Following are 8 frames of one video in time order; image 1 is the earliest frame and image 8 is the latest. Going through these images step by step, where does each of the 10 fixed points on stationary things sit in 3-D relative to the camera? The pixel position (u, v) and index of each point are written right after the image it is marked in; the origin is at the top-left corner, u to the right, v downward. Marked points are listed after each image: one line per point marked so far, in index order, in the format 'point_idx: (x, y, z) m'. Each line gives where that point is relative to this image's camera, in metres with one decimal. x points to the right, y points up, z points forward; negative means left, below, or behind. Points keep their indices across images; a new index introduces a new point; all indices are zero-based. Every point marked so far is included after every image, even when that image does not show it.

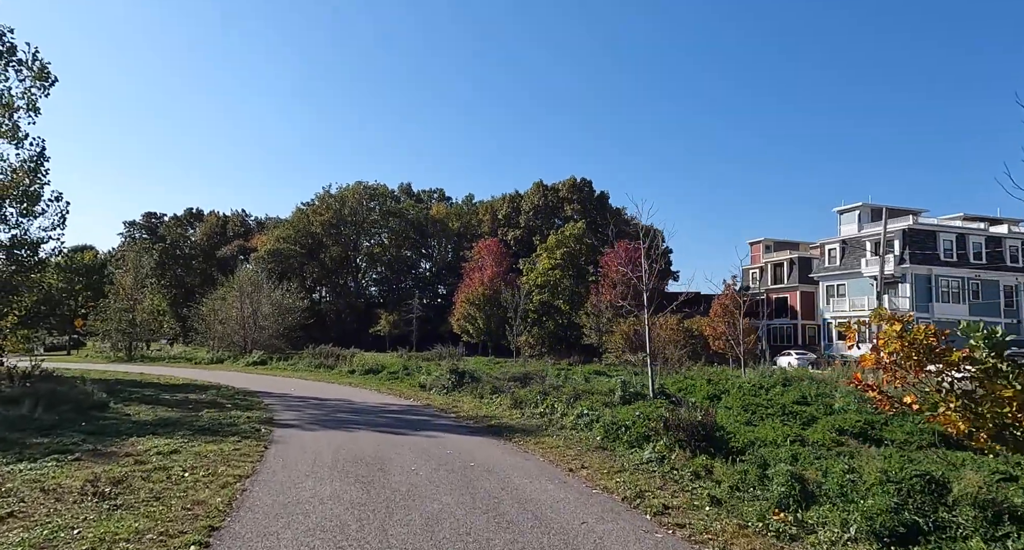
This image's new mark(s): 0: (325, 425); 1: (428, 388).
0: (-2.9, -2.4, +10.8) m
1: (-2.2, -3.0, +18.2) m
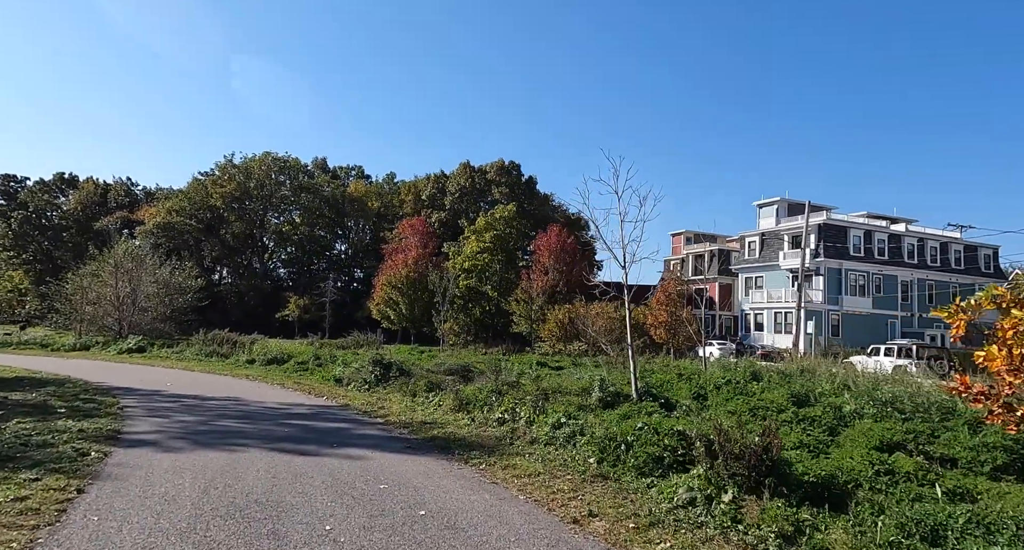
0: (-3.5, -1.9, +7.8) m
1: (-3.7, -2.4, +15.2) m
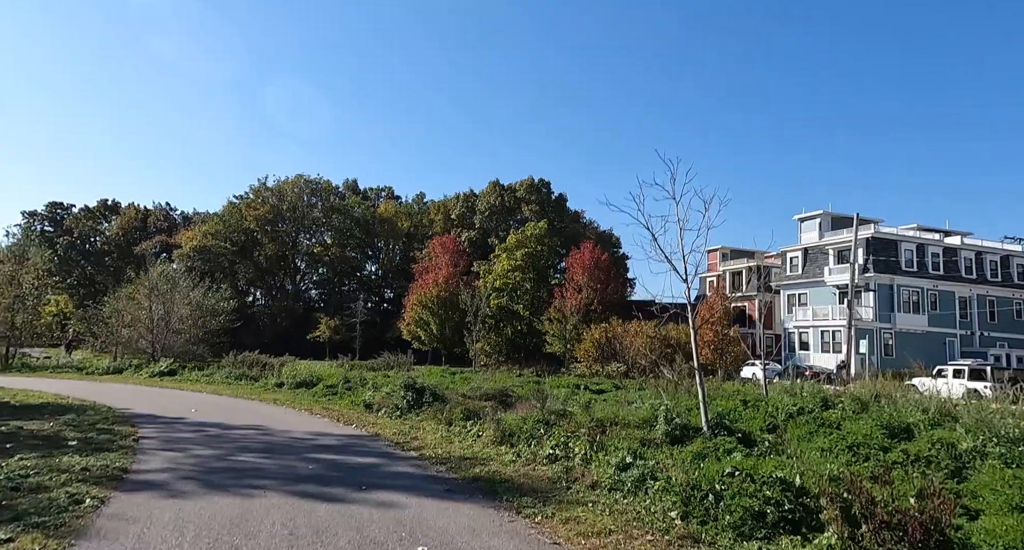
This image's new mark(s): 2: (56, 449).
0: (-2.9, -2.1, +6.9) m
1: (-2.8, -2.8, +14.3) m
2: (-6.4, -2.4, +9.7) m
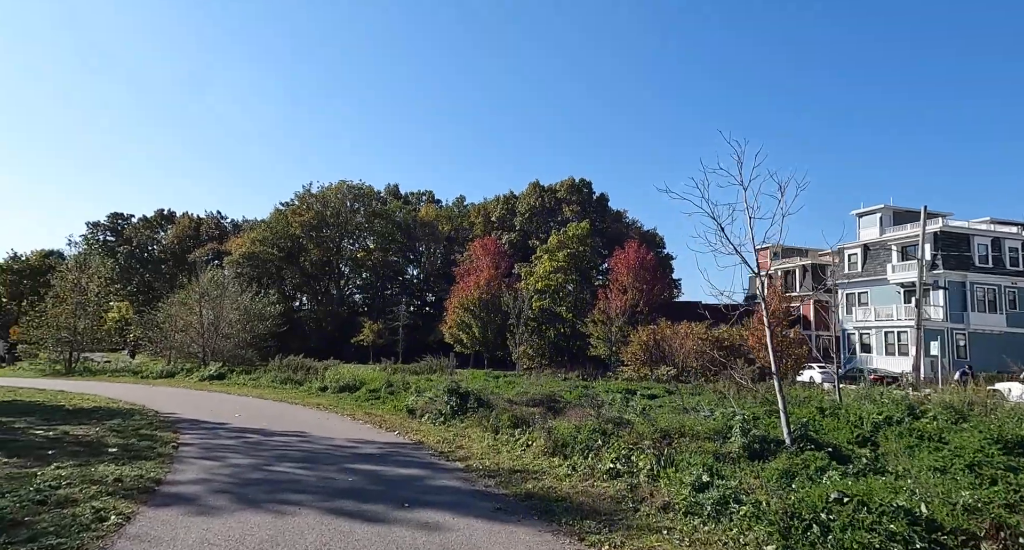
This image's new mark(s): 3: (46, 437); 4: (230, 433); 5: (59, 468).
0: (-2.4, -2.1, +6.4) m
1: (-1.9, -2.8, +13.8) m
2: (-5.7, -2.5, +9.4) m
3: (-8.0, -2.8, +12.0) m
4: (-4.8, -2.7, +11.8) m
5: (-5.6, -2.4, +8.6) m
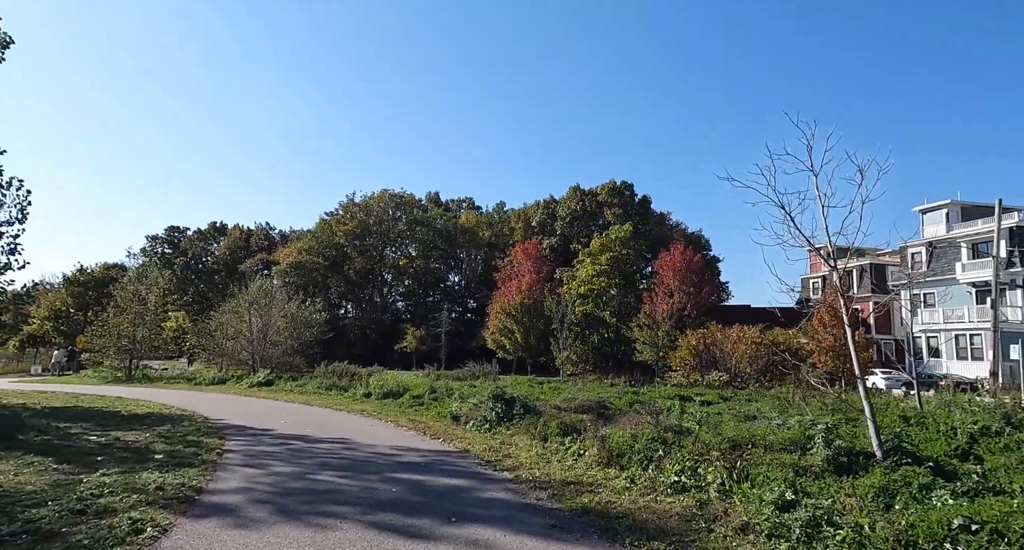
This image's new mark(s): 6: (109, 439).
0: (-2.0, -2.1, +6.1) m
1: (-1.0, -2.8, +13.5) m
2: (-5.0, -2.5, +9.3) m
3: (-7.2, -2.9, +12.0) m
4: (-4.0, -2.8, +11.6) m
5: (-5.0, -2.4, +8.5) m
6: (-7.1, -2.9, +12.4) m
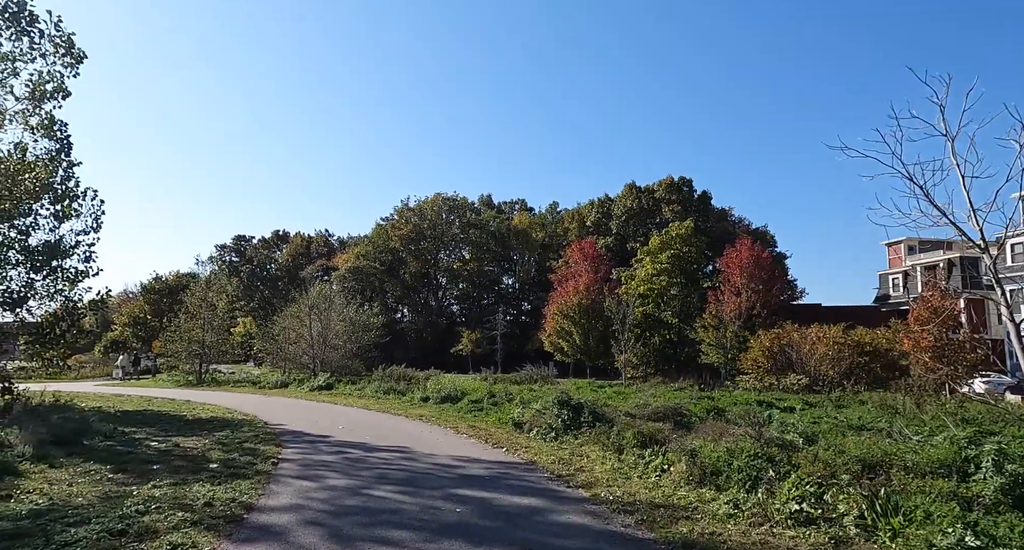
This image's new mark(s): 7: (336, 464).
0: (-1.3, -2.0, +5.5) m
1: (+0.3, -2.8, +12.7) m
2: (-4.1, -2.5, +8.9) m
3: (-6.0, -2.9, +11.7) m
4: (-2.9, -2.8, +11.1) m
5: (-4.2, -2.5, +8.1) m
6: (-6.0, -3.0, +12.1) m
7: (-2.4, -2.6, +9.6) m
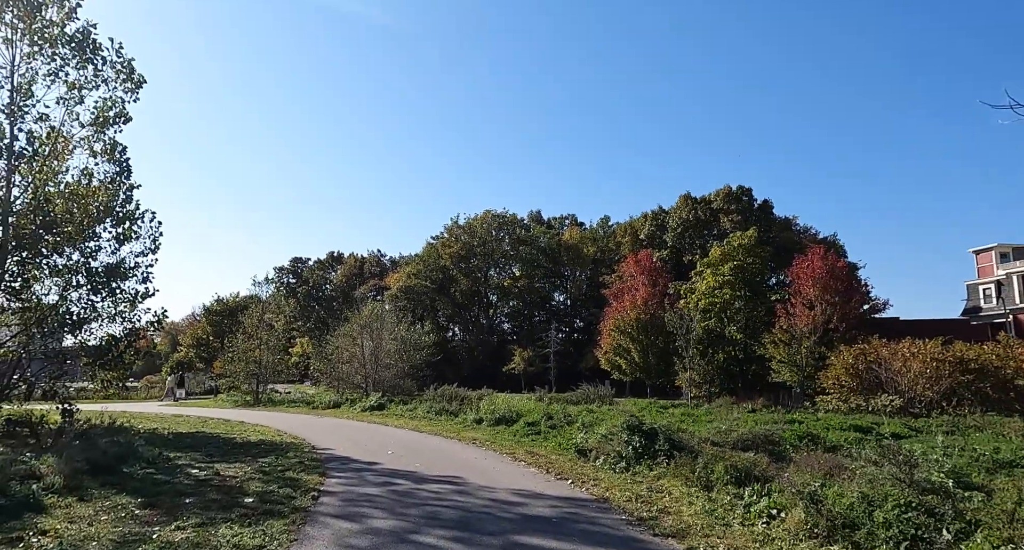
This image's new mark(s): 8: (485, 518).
0: (-0.8, -2.1, +4.4) m
1: (+1.3, -3.0, +11.5) m
2: (-3.3, -2.7, +8.0) m
3: (-5.0, -3.2, +10.9) m
4: (-2.0, -3.0, +10.1) m
5: (-3.4, -2.6, +7.2) m
6: (-5.0, -3.2, +11.3) m
7: (-1.6, -2.7, +8.5) m
8: (-0.3, -2.5, +7.3) m
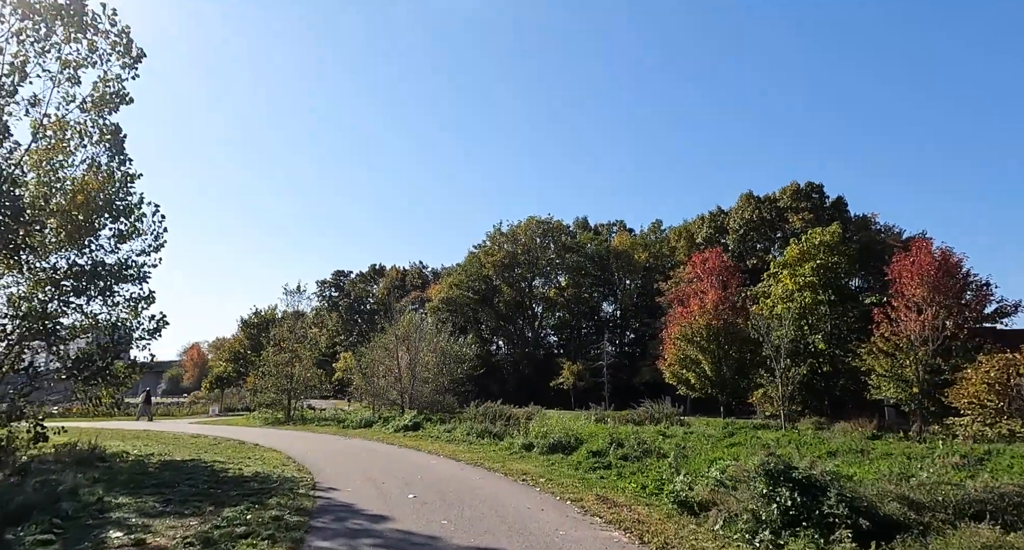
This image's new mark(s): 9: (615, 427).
0: (-0.4, -1.6, +0.6) m
1: (+2.1, -2.6, +7.6) m
2: (-2.7, -2.3, +4.4) m
3: (-4.3, -2.9, +7.4) m
4: (-1.3, -2.6, +6.4) m
5: (-2.9, -2.2, +3.6) m
6: (-4.2, -2.9, +7.7) m
7: (-1.0, -2.3, +4.8) m
8: (+0.2, -2.1, +3.5) m
9: (+2.8, -4.2, +19.3) m
